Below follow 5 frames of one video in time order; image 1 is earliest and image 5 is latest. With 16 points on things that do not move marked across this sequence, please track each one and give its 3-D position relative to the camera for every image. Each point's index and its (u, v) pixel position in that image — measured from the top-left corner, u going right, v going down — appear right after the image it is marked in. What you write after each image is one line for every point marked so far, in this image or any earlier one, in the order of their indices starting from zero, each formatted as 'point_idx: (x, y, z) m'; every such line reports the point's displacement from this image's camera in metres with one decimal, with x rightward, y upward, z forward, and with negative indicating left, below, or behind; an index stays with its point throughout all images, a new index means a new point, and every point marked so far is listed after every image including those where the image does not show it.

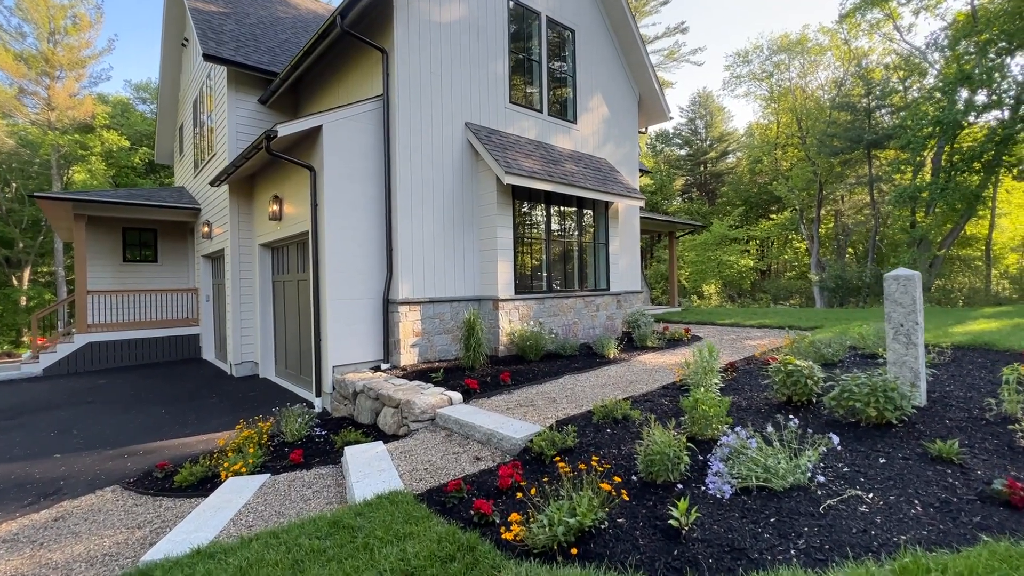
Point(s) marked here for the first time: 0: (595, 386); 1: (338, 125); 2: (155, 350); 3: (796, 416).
0: (+0.9, -1.1, +5.3) m
1: (-2.2, +2.0, +5.9) m
2: (-7.9, -1.4, +10.3) m
3: (+2.0, -0.9, +3.3) m
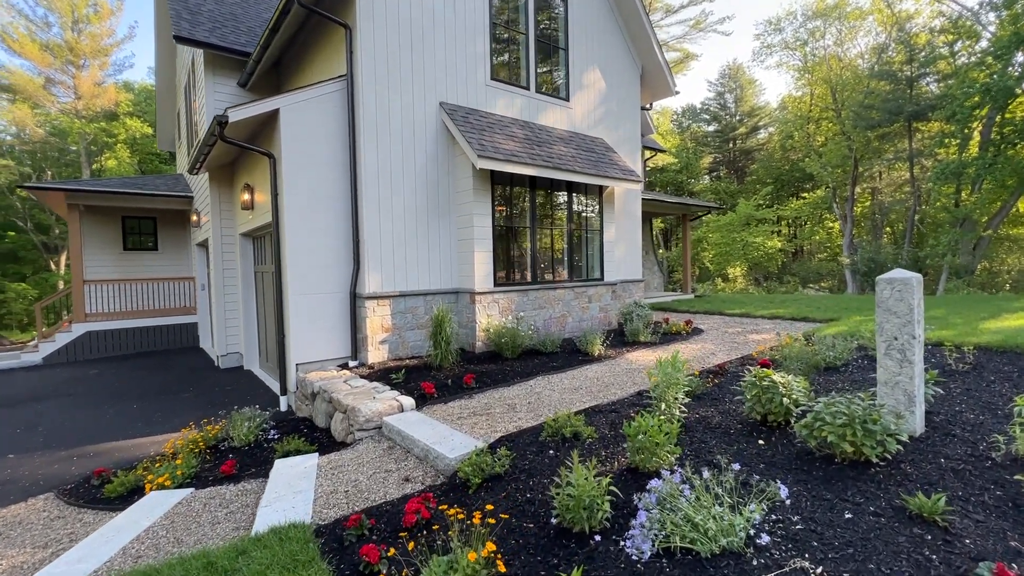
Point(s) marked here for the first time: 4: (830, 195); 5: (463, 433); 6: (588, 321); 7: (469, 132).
0: (+0.6, -1.0, +4.8) m
1: (-2.5, +2.1, +5.5) m
2: (-8.0, -1.1, +10.4) m
3: (+1.5, -0.9, +2.8) m
4: (+13.7, +4.0, +20.0) m
5: (-0.4, -1.1, +3.7) m
6: (+1.2, -0.5, +7.7) m
7: (-0.6, +2.0, +6.1) m
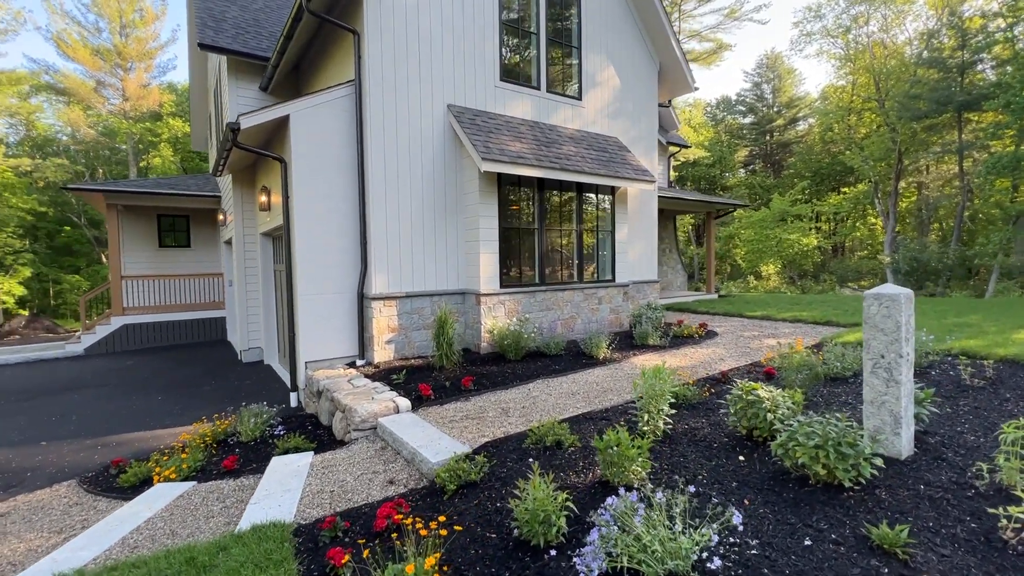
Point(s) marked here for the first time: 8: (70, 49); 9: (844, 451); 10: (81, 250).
0: (+0.5, -1.1, +4.8) m
1: (-2.5, +2.1, +5.6) m
2: (-7.6, -1.0, +10.9) m
3: (+1.3, -1.0, +2.7) m
4: (+14.6, +4.0, +19.1) m
5: (-0.5, -1.2, +3.8) m
6: (+1.4, -0.6, +7.6) m
7: (-0.5, +2.0, +6.1) m
8: (-17.4, +9.5, +18.6) m
9: (+1.6, -0.8, +2.3) m
10: (-17.6, +1.5, +19.0) m
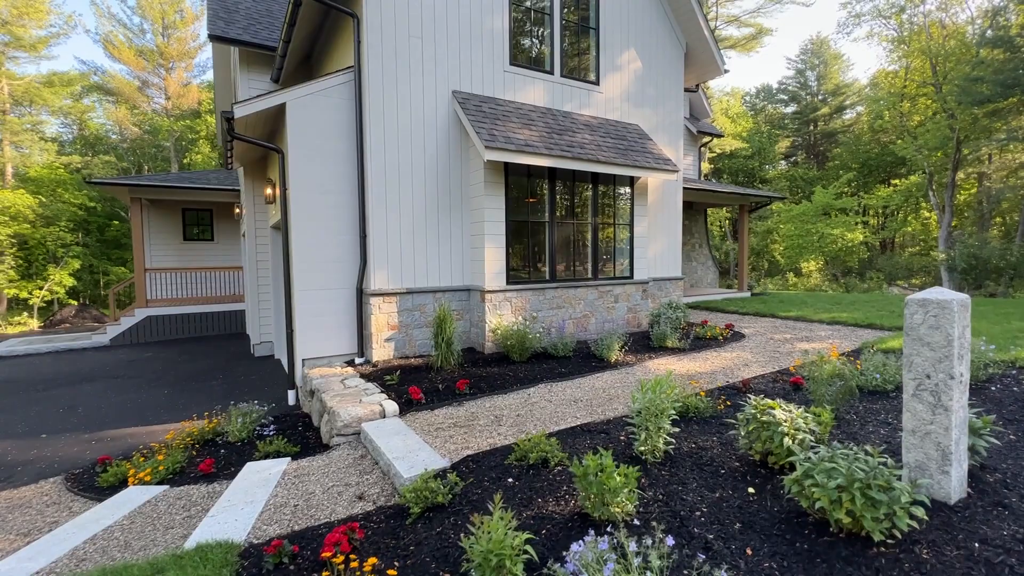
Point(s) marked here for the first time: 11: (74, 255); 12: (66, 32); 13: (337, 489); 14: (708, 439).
0: (+0.5, -1.1, +4.5) m
1: (-2.4, +2.1, +5.4) m
2: (-7.2, -0.9, +11.1) m
3: (+1.2, -1.0, +2.3) m
4: (+15.6, +4.0, +17.7) m
5: (-0.6, -1.2, +3.4) m
6: (+1.5, -0.5, +7.2) m
7: (-0.4, +2.1, +5.8) m
8: (-16.4, +9.8, +19.2) m
9: (+1.4, -0.8, +1.8) m
10: (-16.6, +1.9, +19.8) m
11: (-15.6, +1.2, +16.6) m
12: (-16.9, +9.8, +17.8) m
13: (-1.2, -1.4, +3.2) m
14: (+1.3, -1.0, +3.2) m
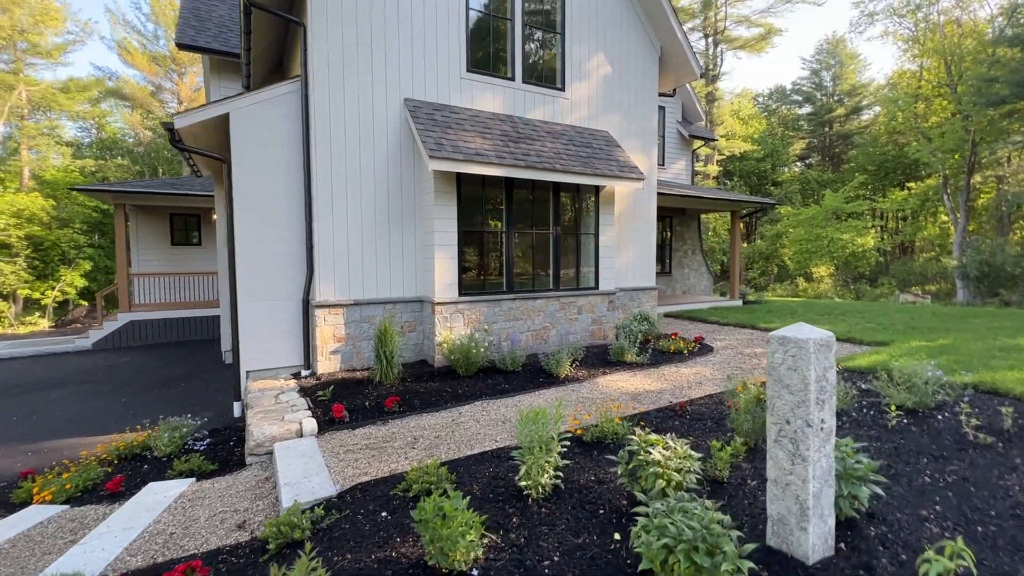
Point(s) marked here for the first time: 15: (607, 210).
0: (-0.2, -1.2, +4.3) m
1: (-3.0, +2.0, +5.4) m
2: (-7.7, -1.0, +11.2) m
3: (+0.4, -1.2, +2.1) m
4: (+15.3, +3.7, +17.1) m
5: (-1.3, -1.3, +3.3) m
6: (+1.0, -0.7, +7.0) m
7: (-1.0, +1.9, +5.7) m
8: (-16.5, +9.7, +19.6) m
9: (+0.7, -1.0, +1.6) m
10: (-16.8, +1.8, +20.2) m
11: (-15.8, +1.1, +17.0) m
12: (-17.0, +9.7, +18.2) m
13: (-1.9, -1.5, +3.1) m
14: (+0.6, -1.2, +3.0) m
15: (+1.5, +1.2, +7.2) m
